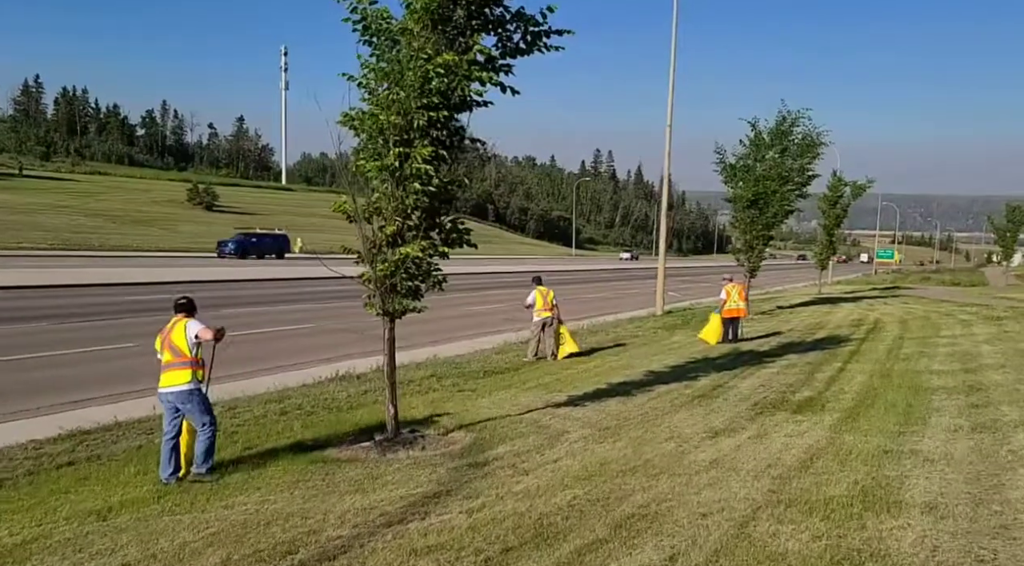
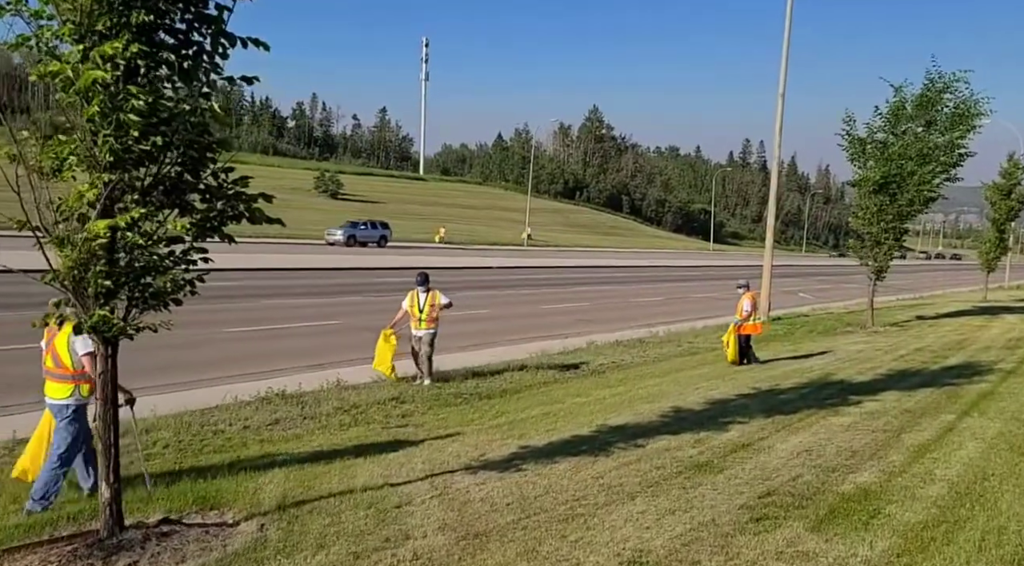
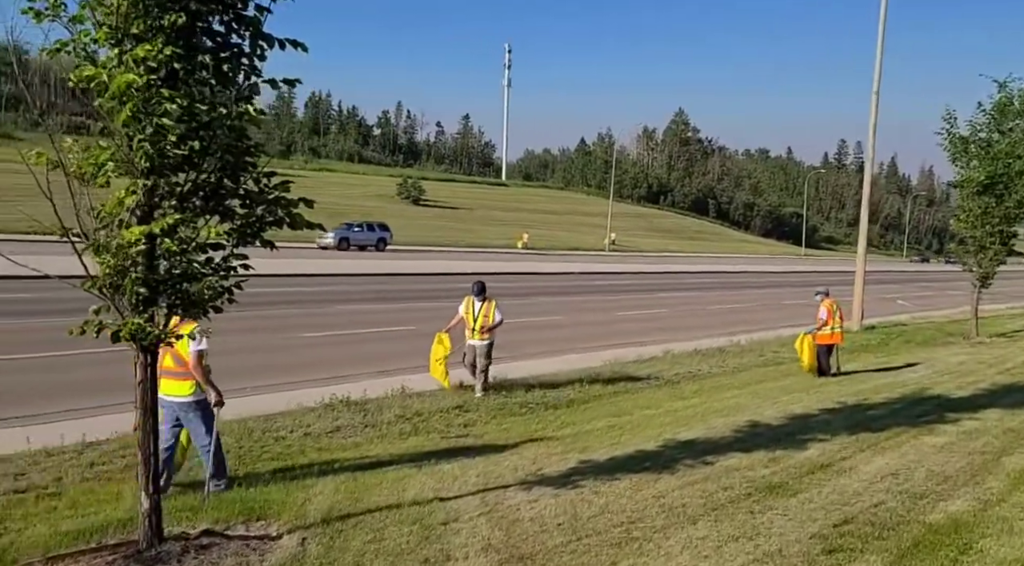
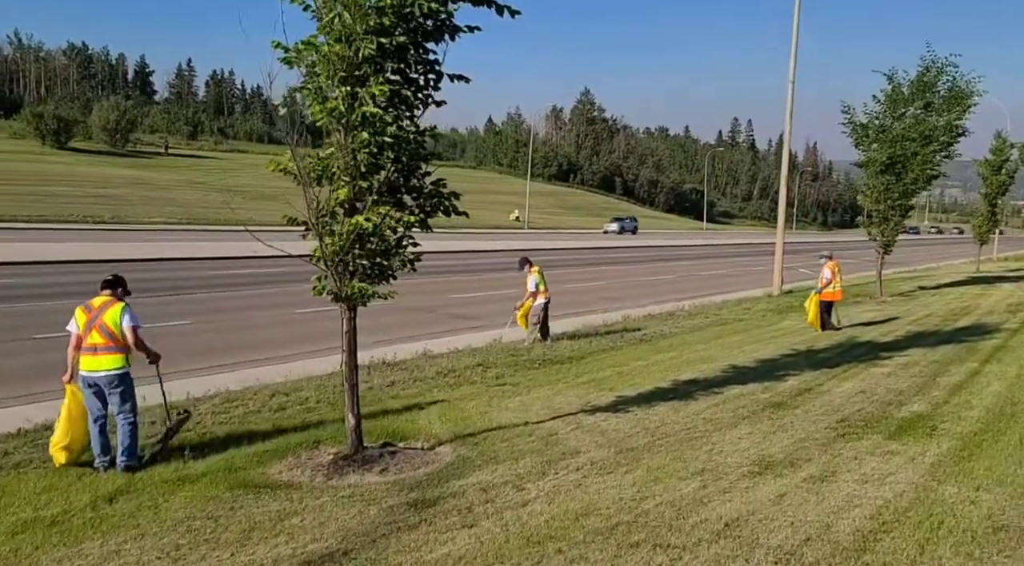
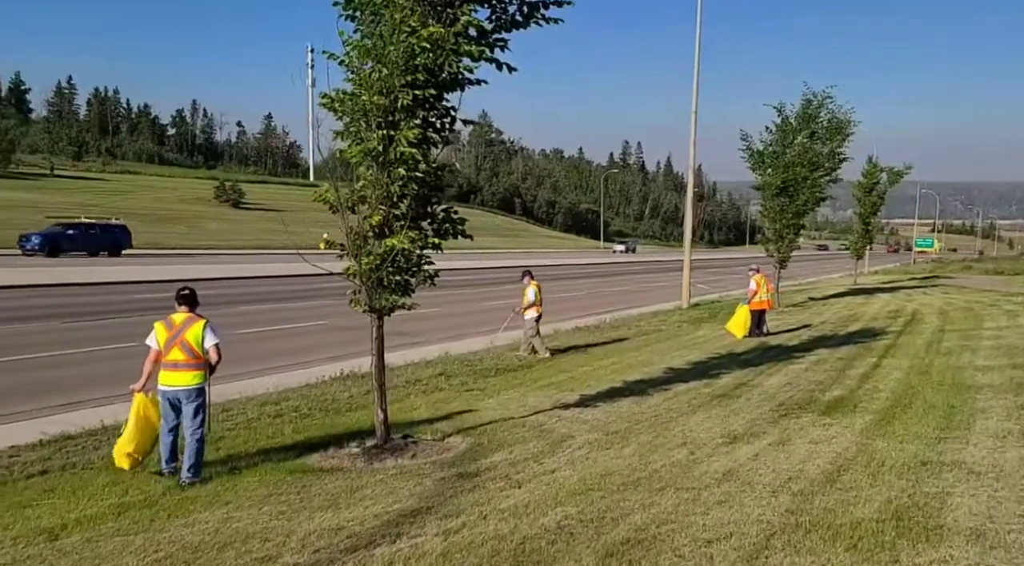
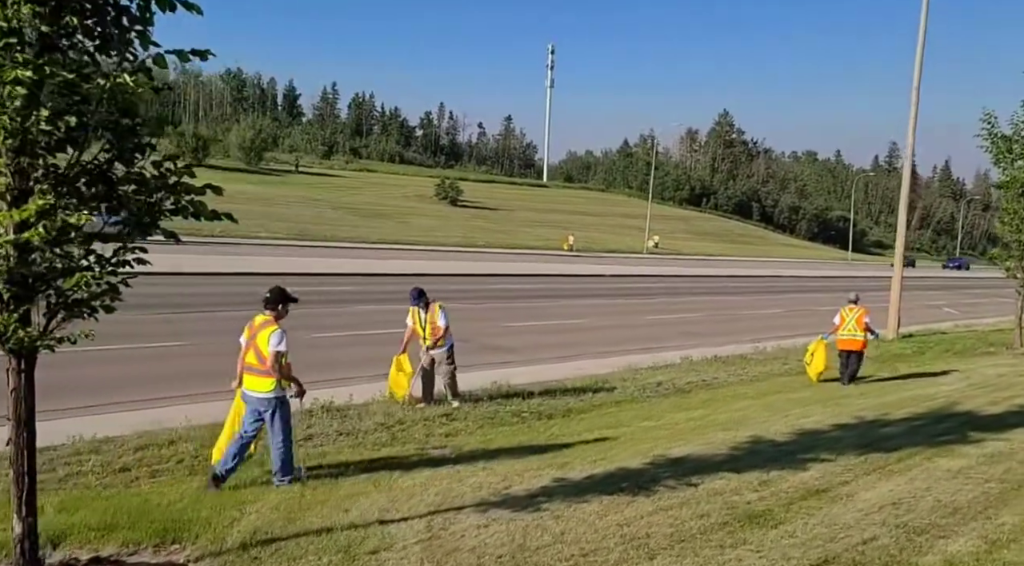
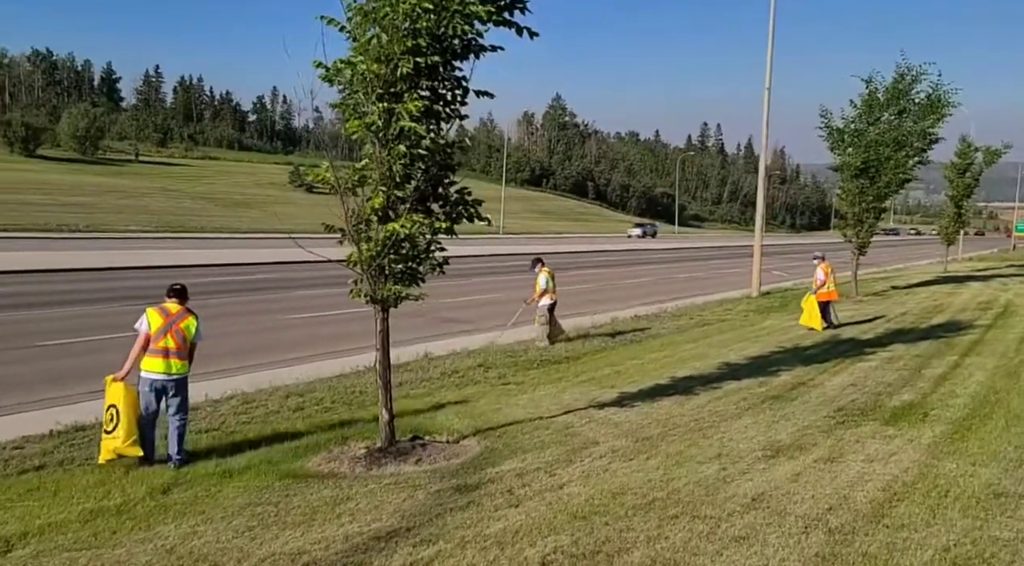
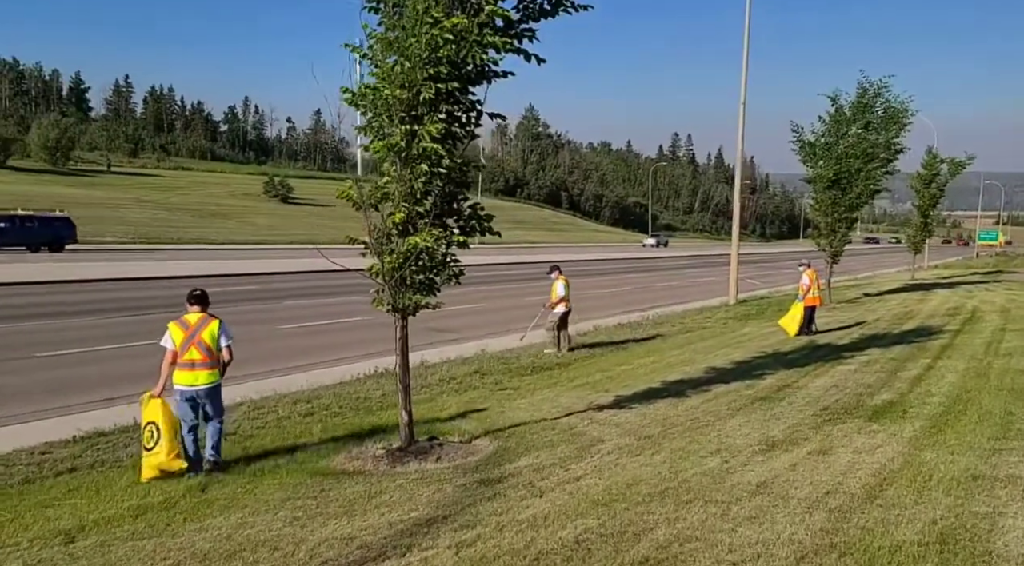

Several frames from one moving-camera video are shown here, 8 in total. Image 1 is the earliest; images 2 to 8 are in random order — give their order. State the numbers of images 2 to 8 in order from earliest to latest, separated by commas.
5, 8, 7, 4, 2, 3, 6
